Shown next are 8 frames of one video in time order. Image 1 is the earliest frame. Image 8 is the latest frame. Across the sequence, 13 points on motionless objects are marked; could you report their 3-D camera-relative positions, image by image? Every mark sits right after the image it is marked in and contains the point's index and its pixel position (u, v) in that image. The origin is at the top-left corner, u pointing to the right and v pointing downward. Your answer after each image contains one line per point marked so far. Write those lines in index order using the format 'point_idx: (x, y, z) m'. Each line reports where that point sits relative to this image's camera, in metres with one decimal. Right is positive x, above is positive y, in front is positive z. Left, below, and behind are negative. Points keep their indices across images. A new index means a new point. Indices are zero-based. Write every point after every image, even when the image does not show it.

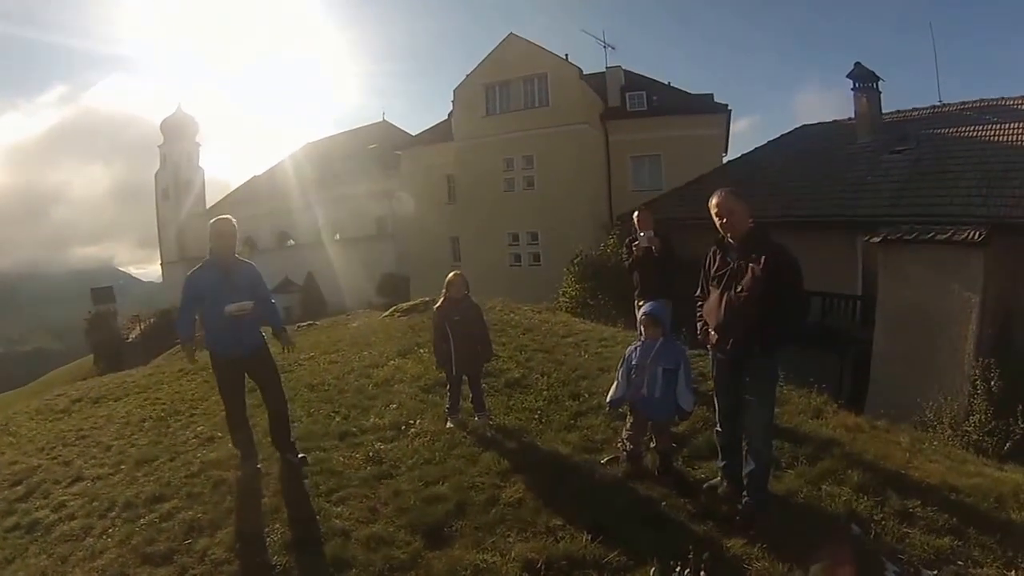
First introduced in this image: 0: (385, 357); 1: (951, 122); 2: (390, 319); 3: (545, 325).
0: (-1.8, -1.0, +9.2) m
1: (+11.6, +4.6, +17.8) m
2: (-2.6, -0.7, +13.8) m
3: (+0.5, -0.6, +11.5) m
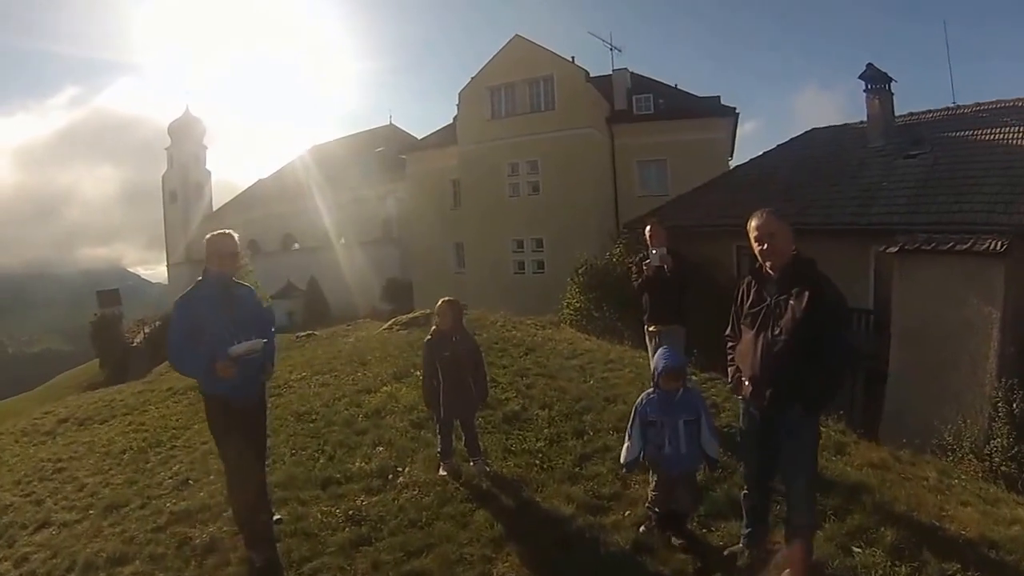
0: (-1.8, -1.2, +8.8) m
1: (+11.7, +4.3, +17.2) m
2: (-2.5, -0.9, +13.3) m
3: (+0.6, -0.9, +11.0) m
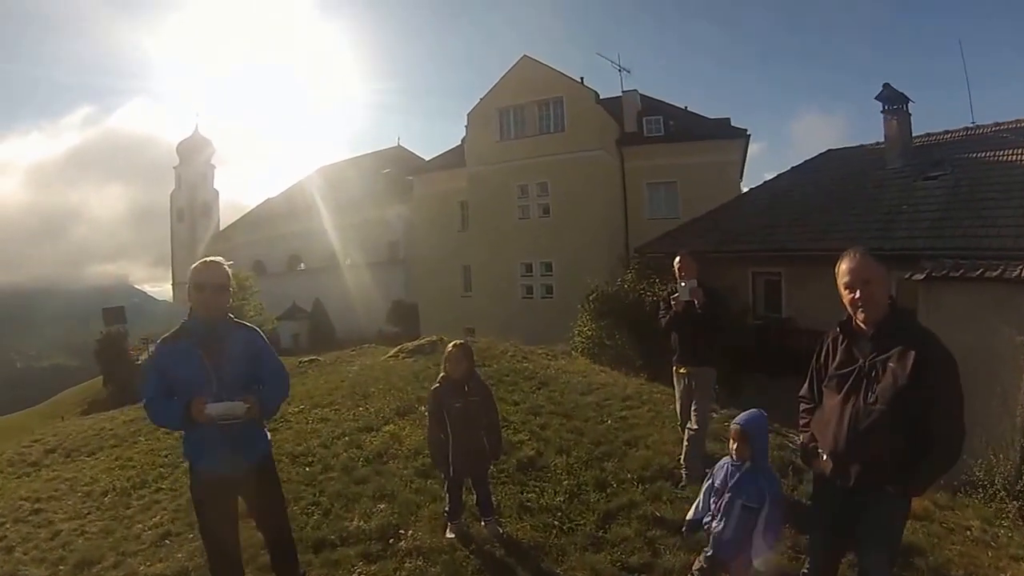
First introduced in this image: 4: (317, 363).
0: (-1.6, -1.6, +8.2) m
1: (+11.9, +3.6, +16.7) m
2: (-2.3, -1.4, +12.8) m
3: (+0.7, -1.4, +10.4) m
4: (-4.8, -1.9, +16.4) m
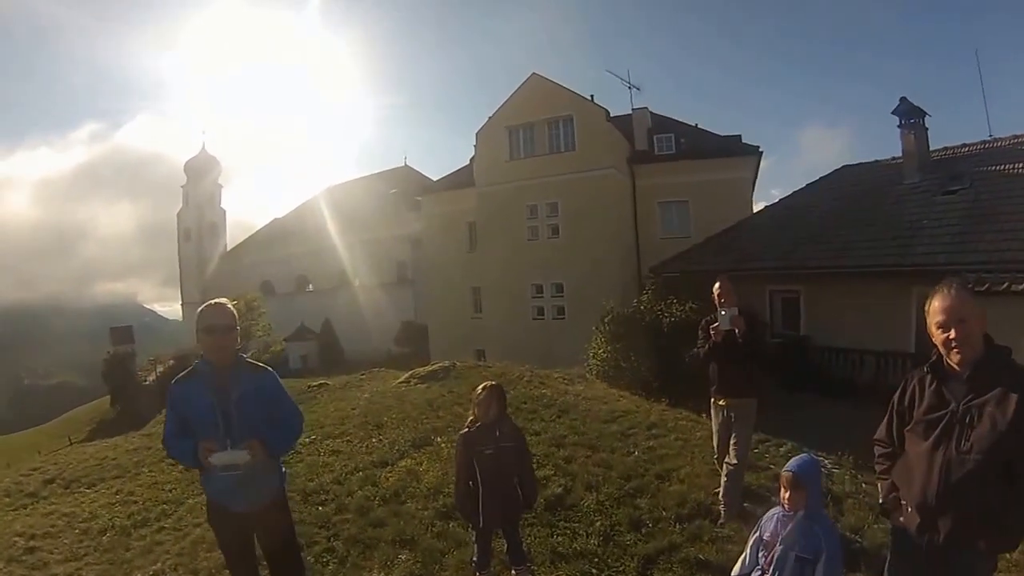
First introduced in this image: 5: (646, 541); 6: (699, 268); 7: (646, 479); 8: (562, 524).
0: (-1.4, -1.9, +7.9) m
1: (+12.2, +3.1, +16.4) m
2: (-2.0, -1.9, +12.5) m
3: (+1.0, -1.7, +10.0) m
4: (-4.5, -2.4, +16.1) m
5: (+1.0, -1.9, +5.0) m
6: (+4.9, +0.5, +17.3) m
7: (+1.3, -1.8, +6.5) m
8: (+0.4, -1.9, +5.3) m
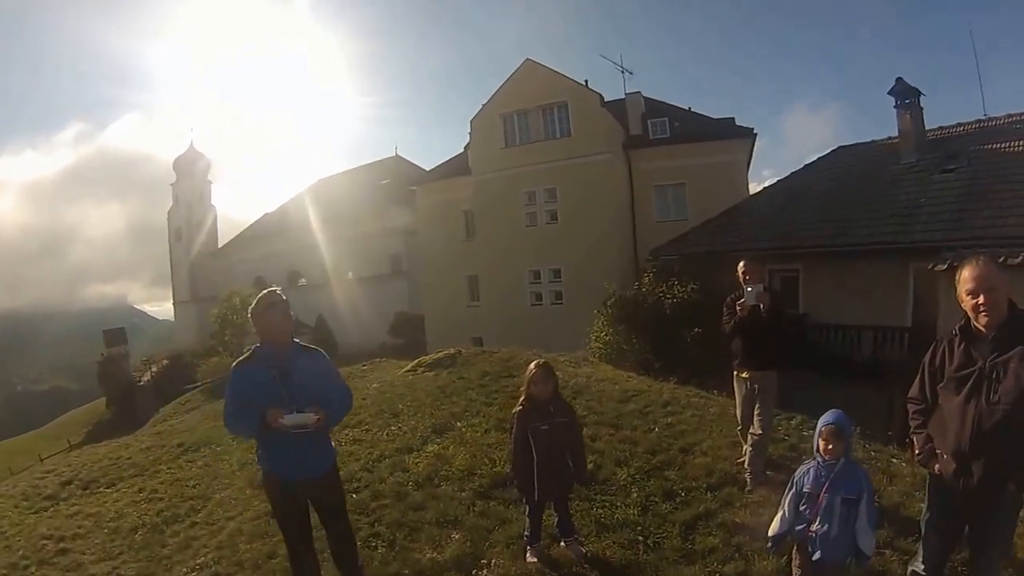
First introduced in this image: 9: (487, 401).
0: (-1.1, -1.7, +8.0) m
1: (+12.2, +3.7, +16.7) m
2: (-1.9, -1.6, +12.6) m
3: (+1.2, -1.5, +10.2) m
4: (-4.4, -2.2, +16.2) m
5: (+1.3, -1.7, +5.1) m
6: (+4.9, +1.0, +17.5) m
7: (+1.6, -1.6, +6.6) m
8: (+0.7, -1.7, +5.4) m
9: (-0.4, -1.6, +9.5) m
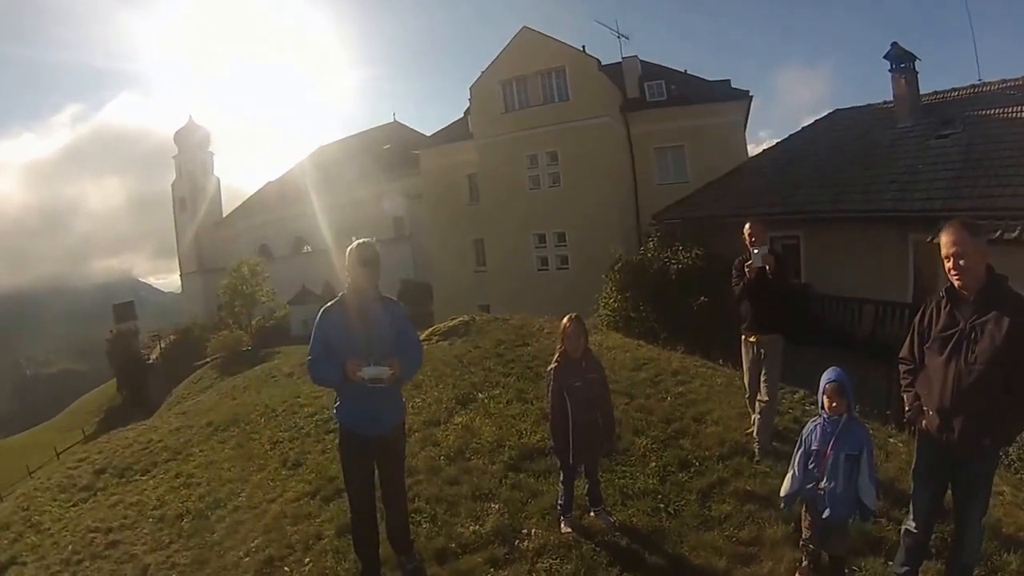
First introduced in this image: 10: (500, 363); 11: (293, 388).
0: (-0.9, -1.5, +8.4) m
1: (+12.3, +4.8, +16.8) m
2: (-1.6, -1.1, +13.0) m
3: (+1.4, -1.0, +10.6) m
4: (-4.1, -1.5, +16.6) m
5: (+1.6, -1.6, +5.6) m
6: (+5.1, +1.9, +17.8) m
7: (+1.8, -1.4, +7.1) m
8: (+0.9, -1.6, +5.8) m
9: (-0.1, -1.3, +10.0) m
10: (-0.2, -1.2, +10.4) m
11: (-4.1, -1.9, +12.6) m
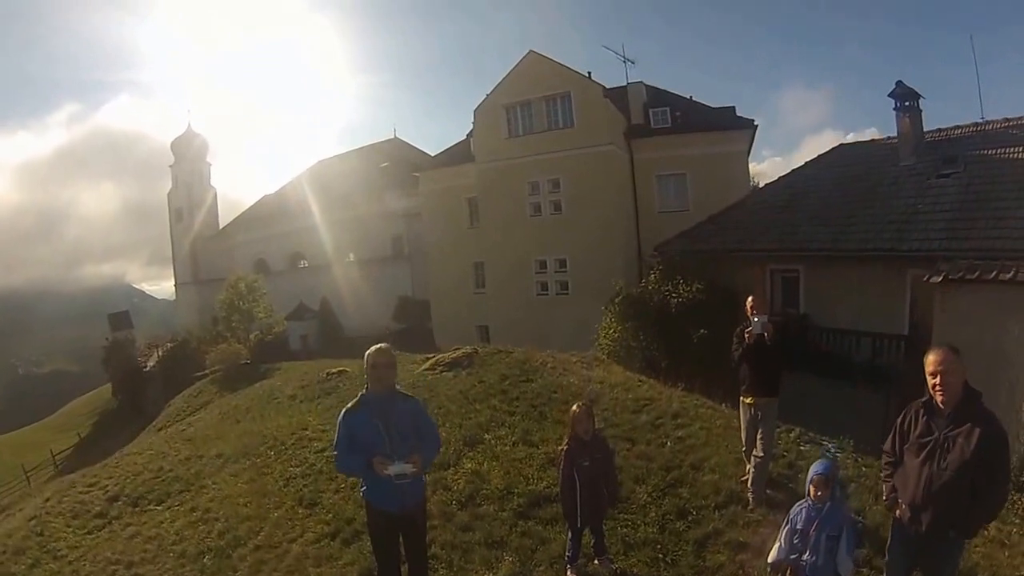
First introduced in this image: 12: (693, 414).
0: (-0.8, -2.0, +8.6) m
1: (+12.5, +3.8, +17.2) m
2: (-1.6, -1.7, +13.2) m
3: (+1.5, -1.7, +10.8) m
4: (-4.1, -2.1, +16.8) m
5: (+1.6, -2.1, +5.8) m
6: (+5.2, +1.1, +18.0) m
7: (+1.9, -2.0, +7.3) m
8: (+1.0, -2.1, +6.1) m
9: (-0.1, -1.9, +10.2) m
10: (-0.1, -1.8, +10.6) m
11: (-4.1, -2.5, +12.8) m
12: (+2.6, -1.8, +9.5) m
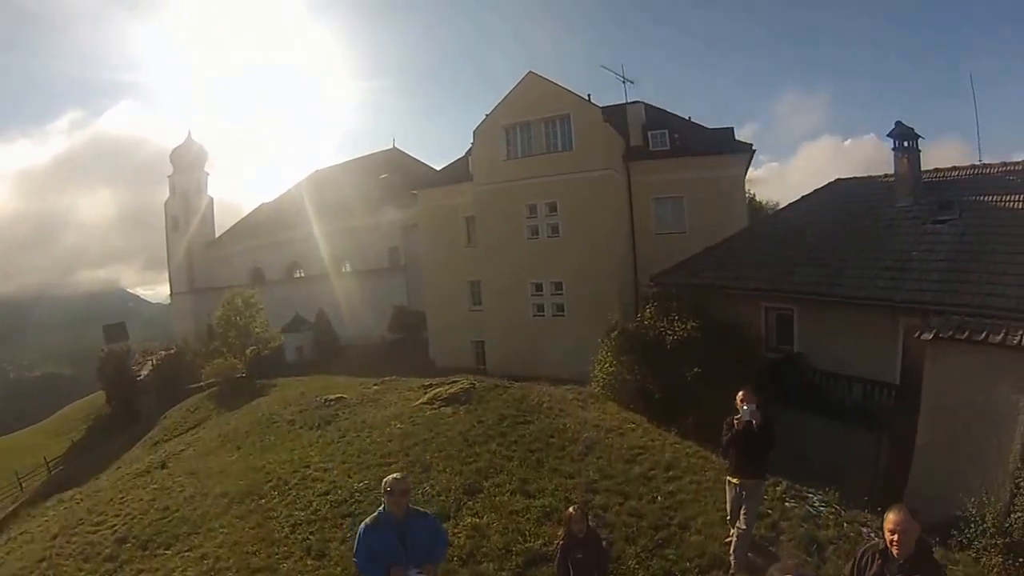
0: (-0.8, -2.8, +8.9) m
1: (+12.5, +2.7, +17.6) m
2: (-1.6, -2.5, +13.5) m
3: (+1.5, -2.5, +11.1) m
4: (-4.2, -2.8, +17.0) m
5: (+1.6, -2.9, +6.1) m
6: (+5.1, +0.2, +18.4) m
7: (+1.9, -2.8, +7.6) m
8: (+1.0, -2.9, +6.3) m
9: (-0.1, -2.6, +10.5) m
10: (-0.2, -2.6, +10.9) m
11: (-4.2, -3.1, +13.0) m
12: (+2.6, -2.6, +9.8) m
